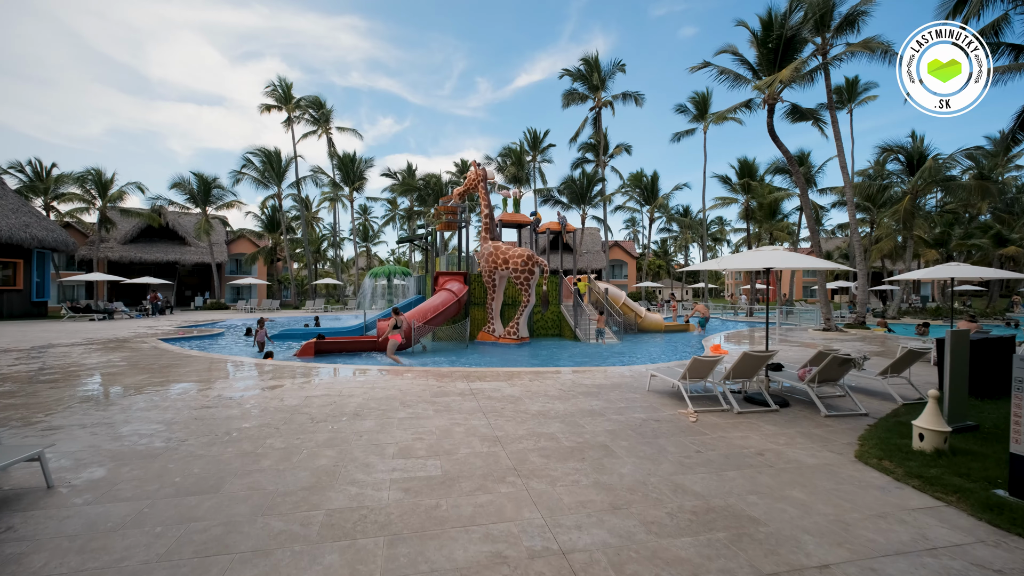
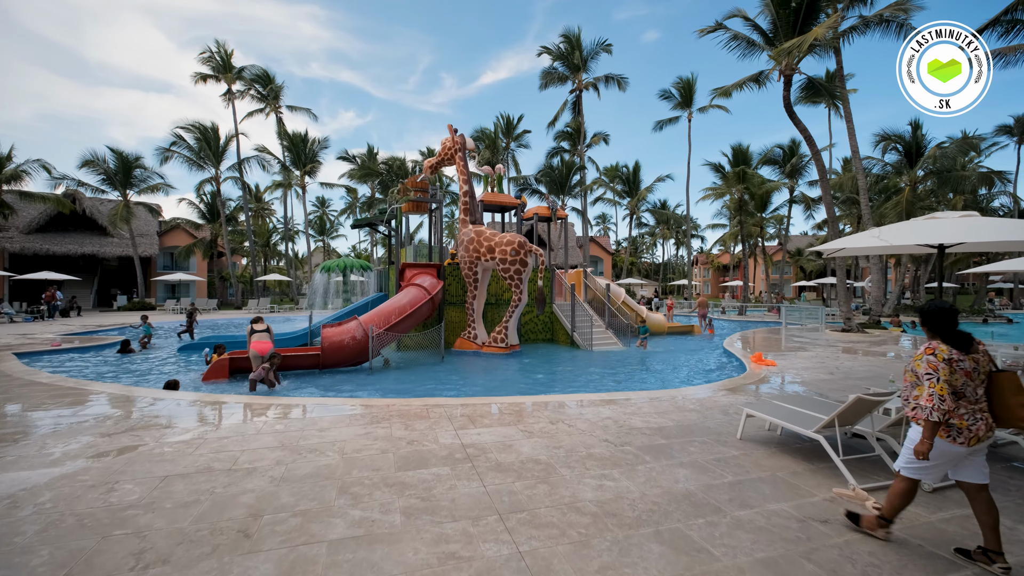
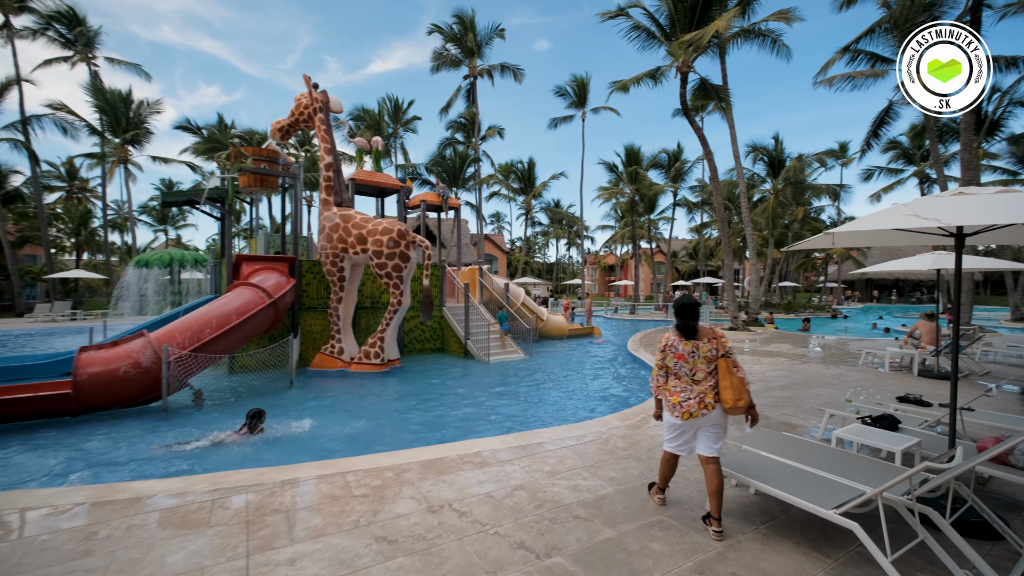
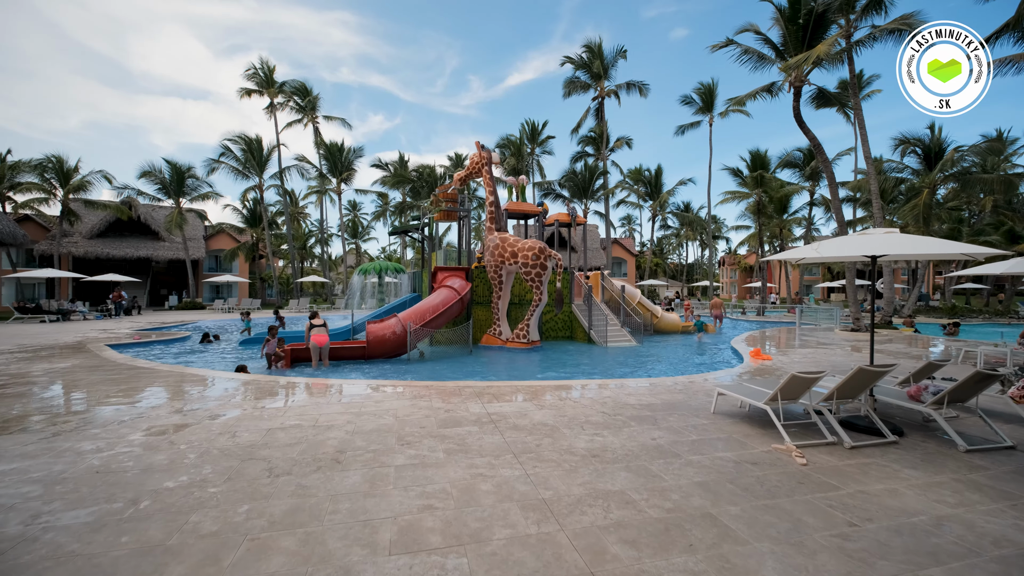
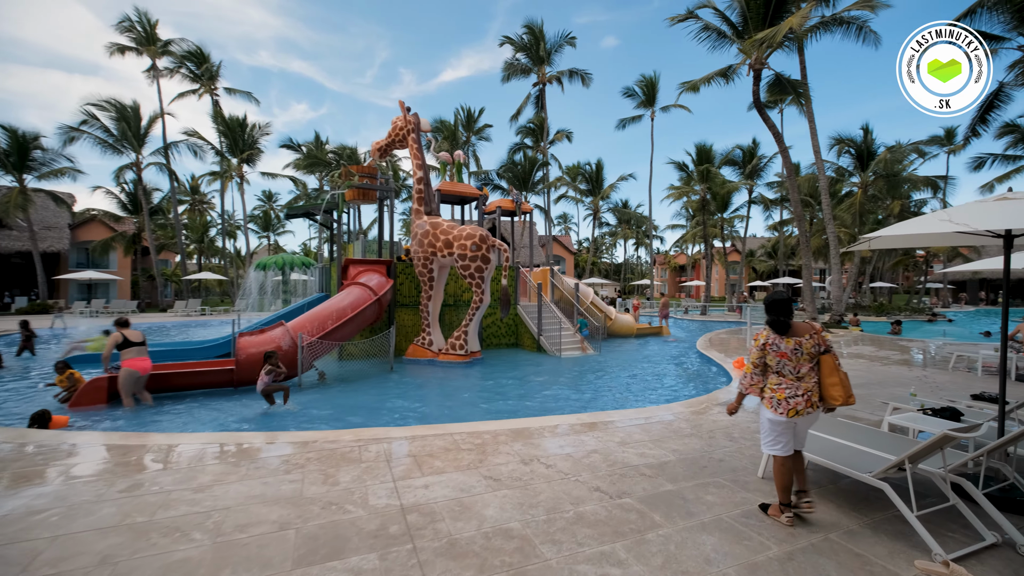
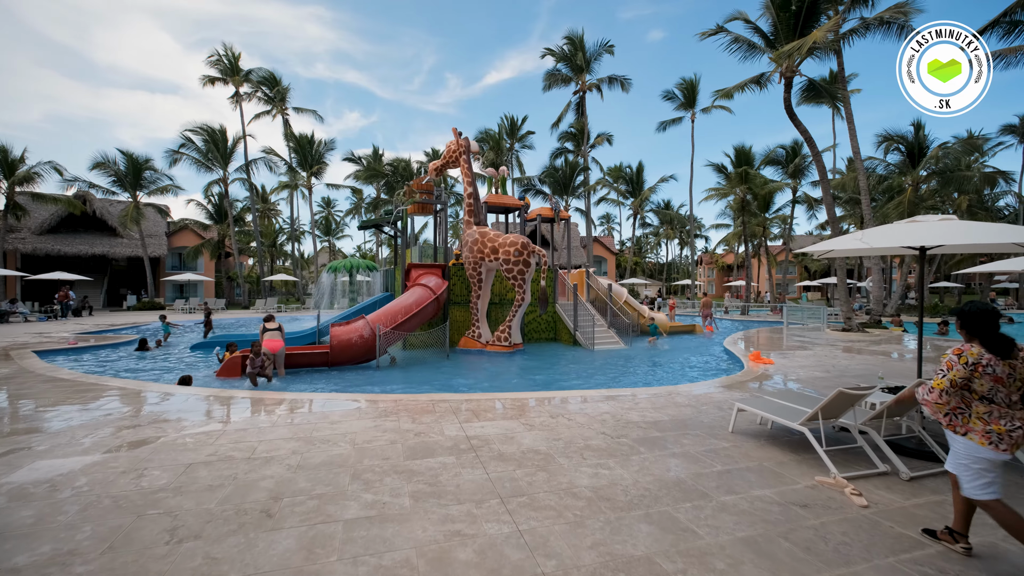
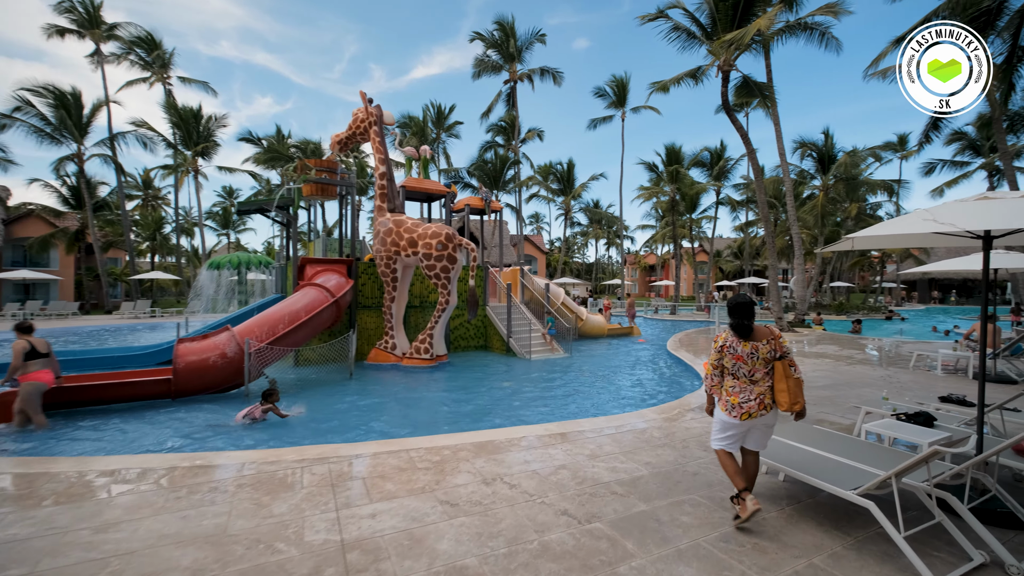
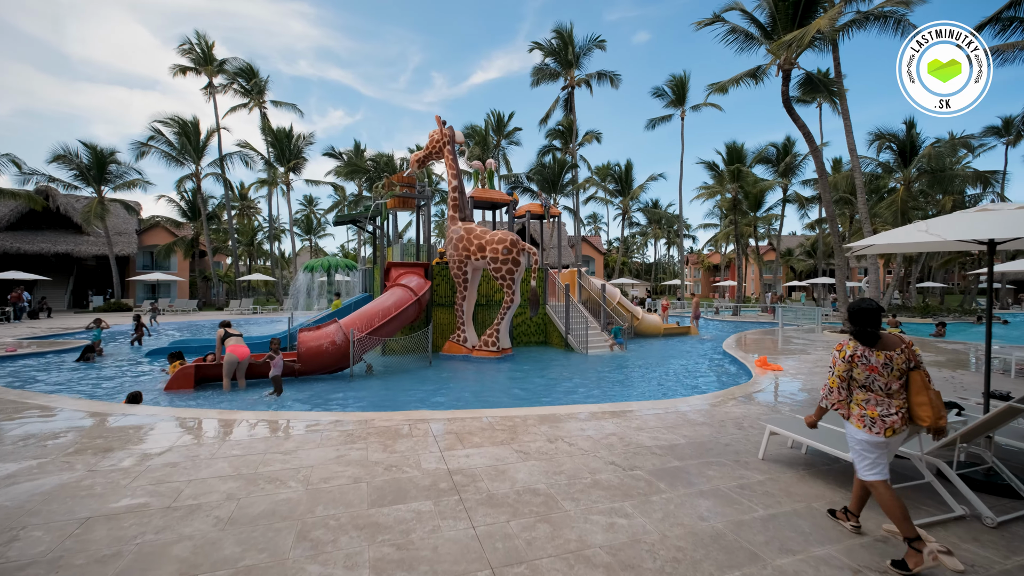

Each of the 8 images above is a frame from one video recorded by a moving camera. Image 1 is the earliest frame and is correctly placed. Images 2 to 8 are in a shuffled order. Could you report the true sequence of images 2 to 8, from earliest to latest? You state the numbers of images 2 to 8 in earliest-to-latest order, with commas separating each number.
4, 6, 2, 8, 5, 7, 3
